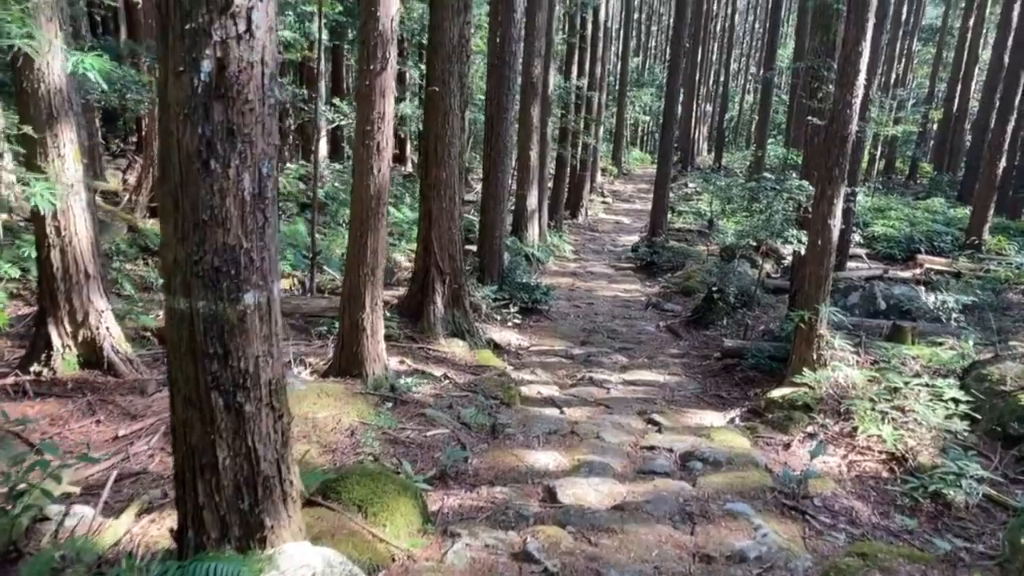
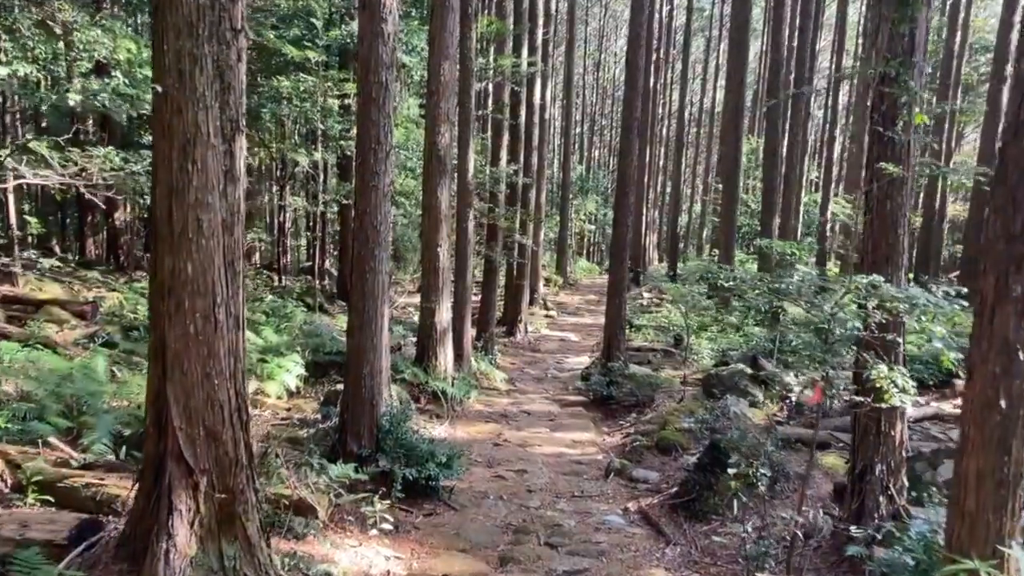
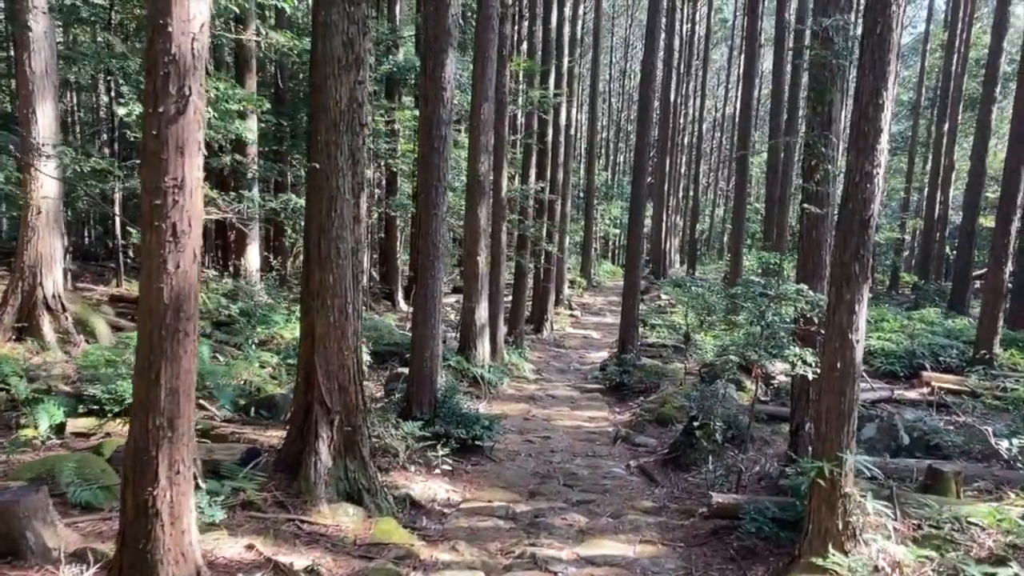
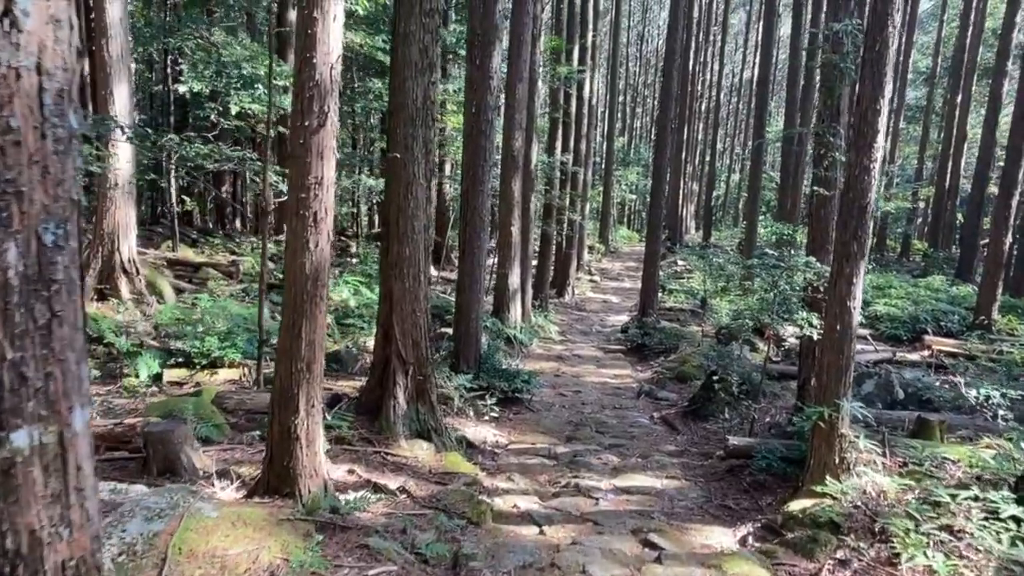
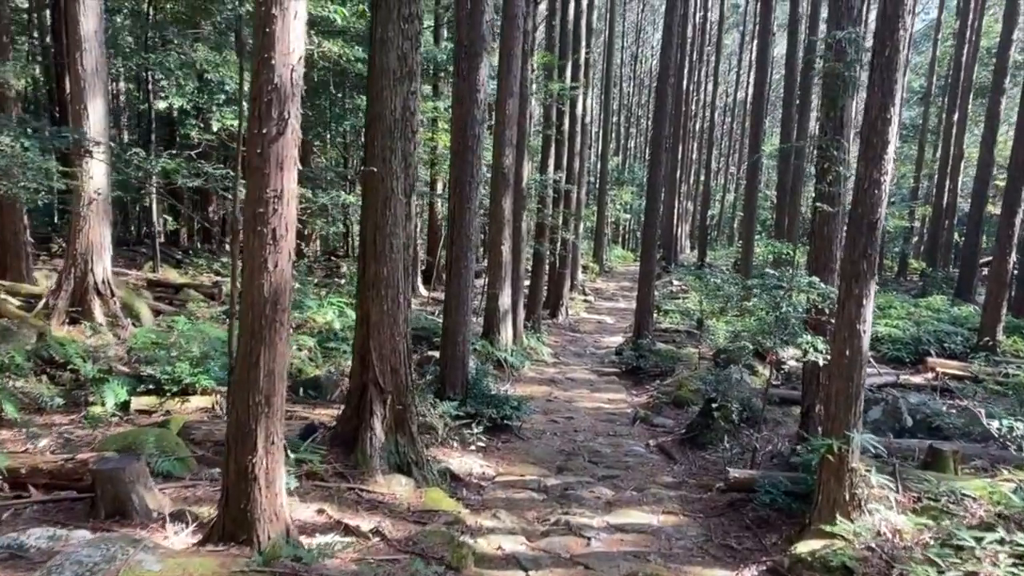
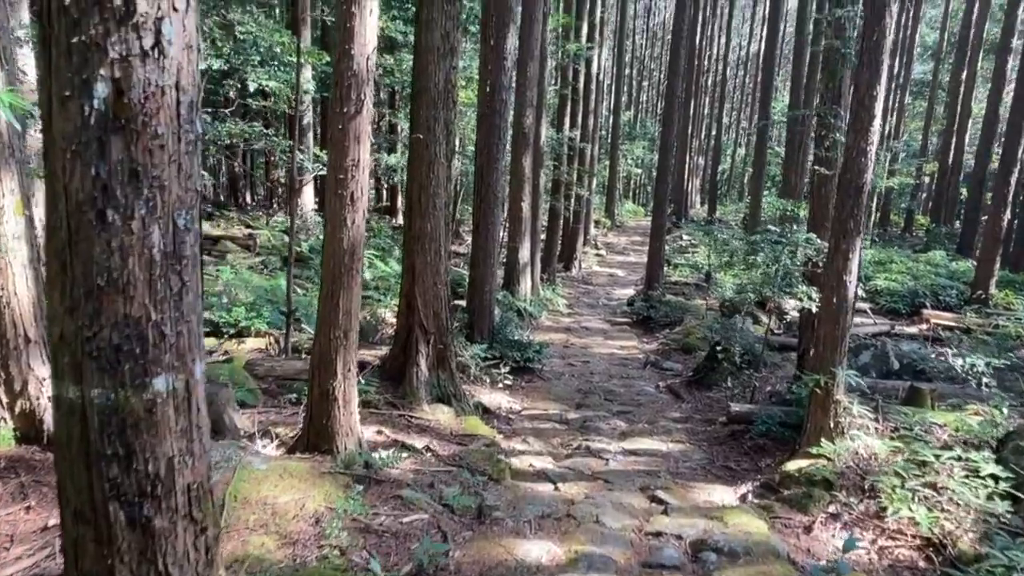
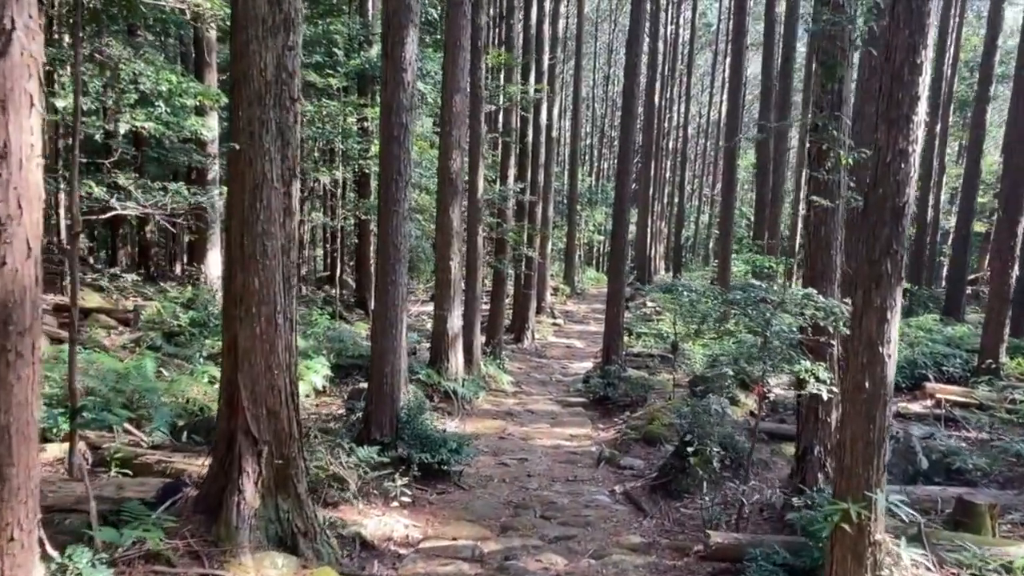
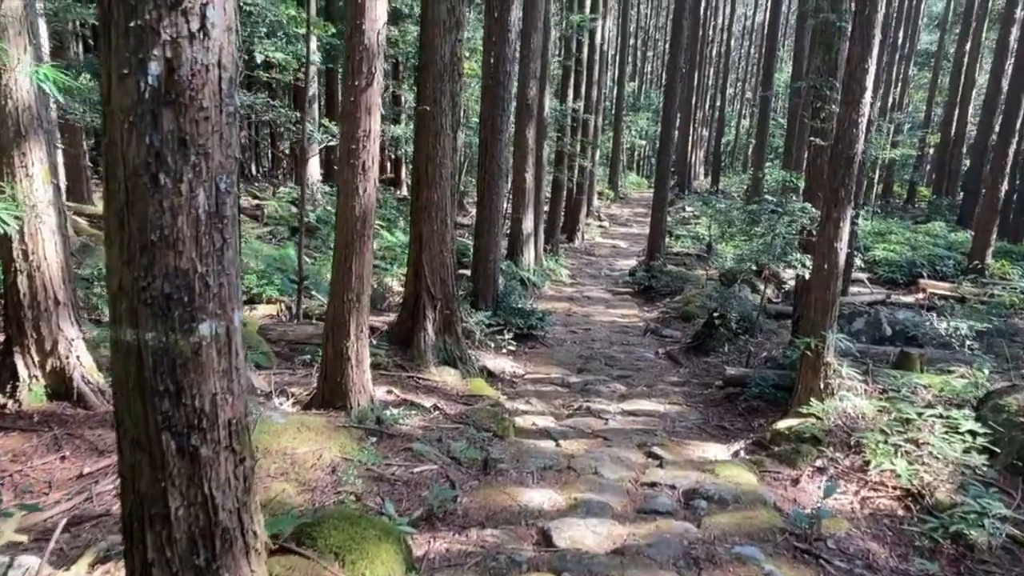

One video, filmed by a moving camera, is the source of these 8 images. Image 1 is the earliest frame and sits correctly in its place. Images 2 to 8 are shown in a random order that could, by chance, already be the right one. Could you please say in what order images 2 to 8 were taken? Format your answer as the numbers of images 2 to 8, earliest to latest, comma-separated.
8, 6, 4, 5, 3, 7, 2
